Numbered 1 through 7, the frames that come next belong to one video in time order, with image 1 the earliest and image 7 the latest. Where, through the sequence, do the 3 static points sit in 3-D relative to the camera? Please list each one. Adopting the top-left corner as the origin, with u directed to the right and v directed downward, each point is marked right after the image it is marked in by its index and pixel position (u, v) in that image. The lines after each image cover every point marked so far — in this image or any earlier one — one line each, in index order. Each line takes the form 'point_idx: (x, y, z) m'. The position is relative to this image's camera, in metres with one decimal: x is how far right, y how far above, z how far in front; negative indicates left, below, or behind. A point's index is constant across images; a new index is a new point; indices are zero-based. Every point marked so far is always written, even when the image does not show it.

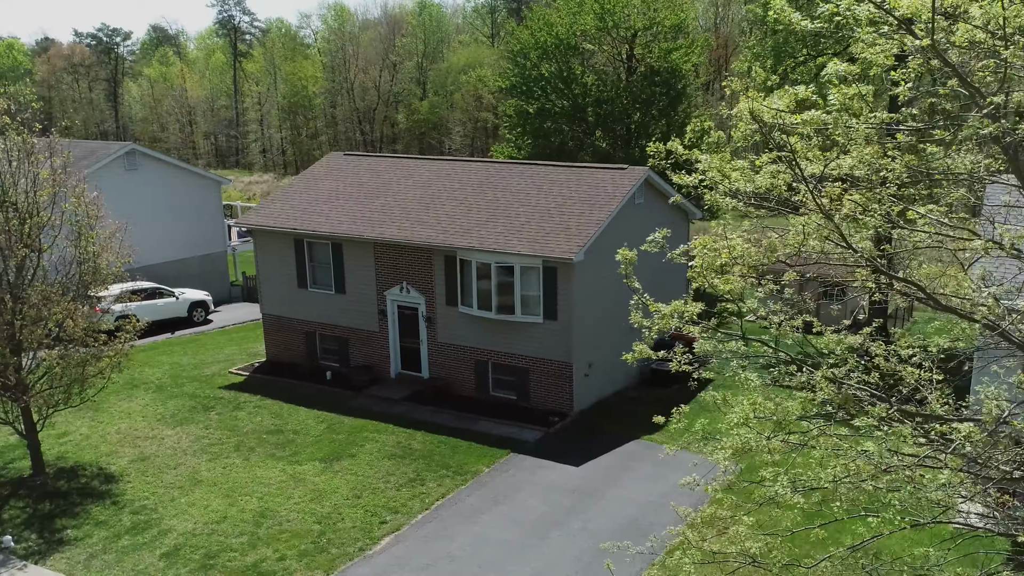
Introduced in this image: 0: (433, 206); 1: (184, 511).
0: (-2.0, +2.1, +19.1) m
1: (-5.6, -3.8, +12.8) m
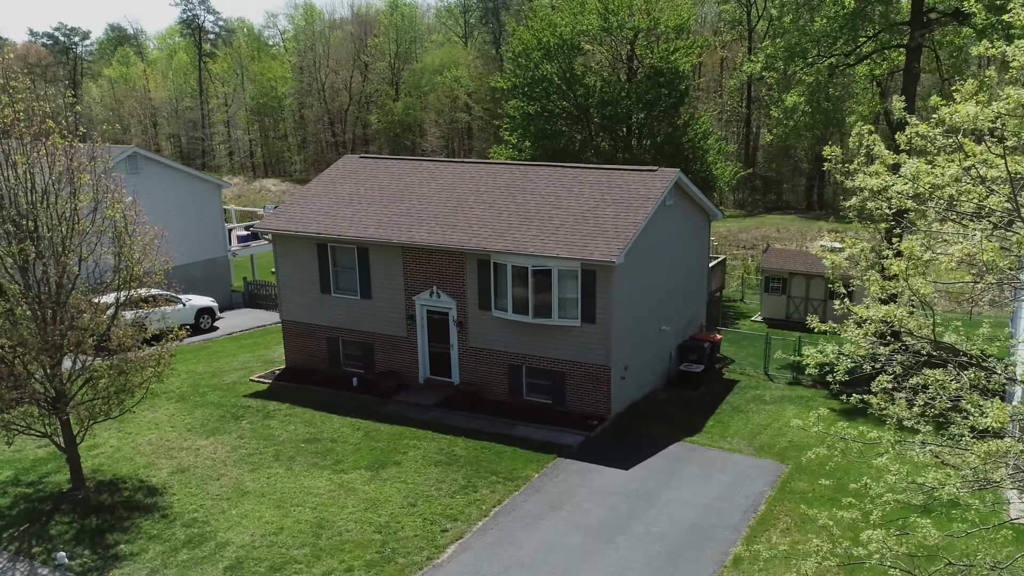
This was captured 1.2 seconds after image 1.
0: (-1.3, +2.0, +19.0) m
1: (-4.6, -4.0, +12.6) m
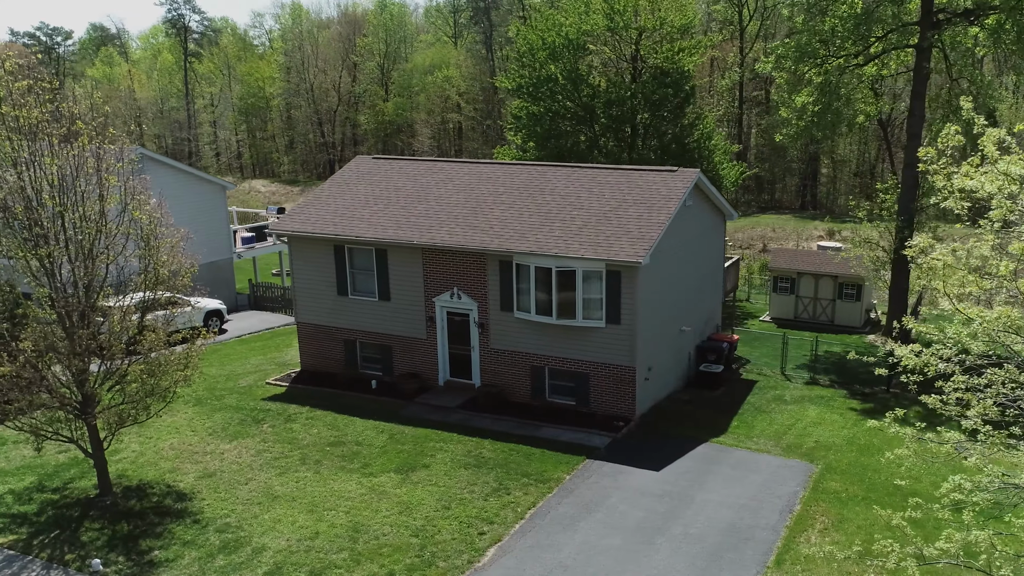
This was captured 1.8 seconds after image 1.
0: (-0.8, +2.0, +19.0) m
1: (-4.0, -4.0, +12.5) m
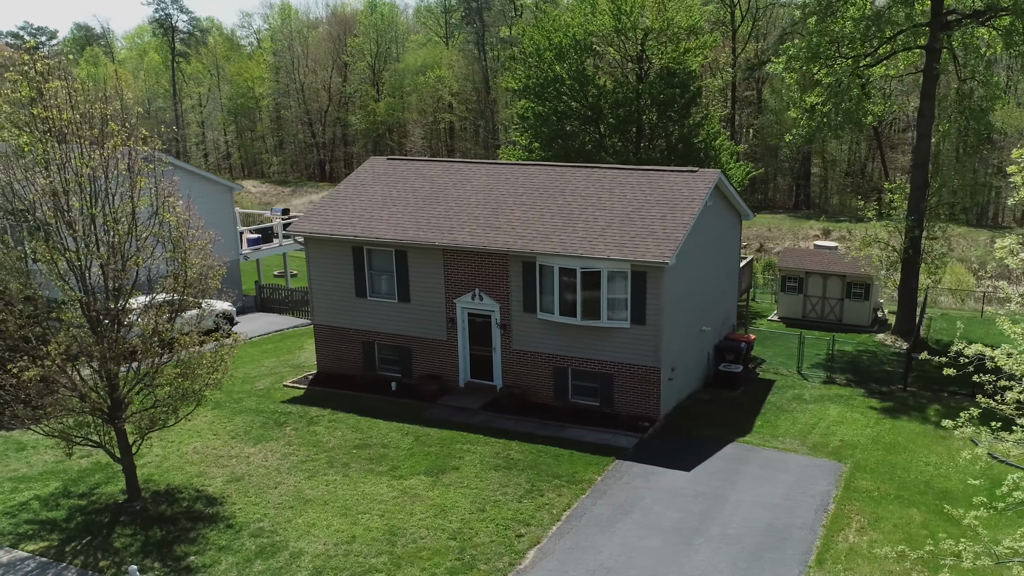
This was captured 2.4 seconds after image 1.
0: (-0.3, +1.9, +18.9) m
1: (-3.4, -4.0, +12.4) m
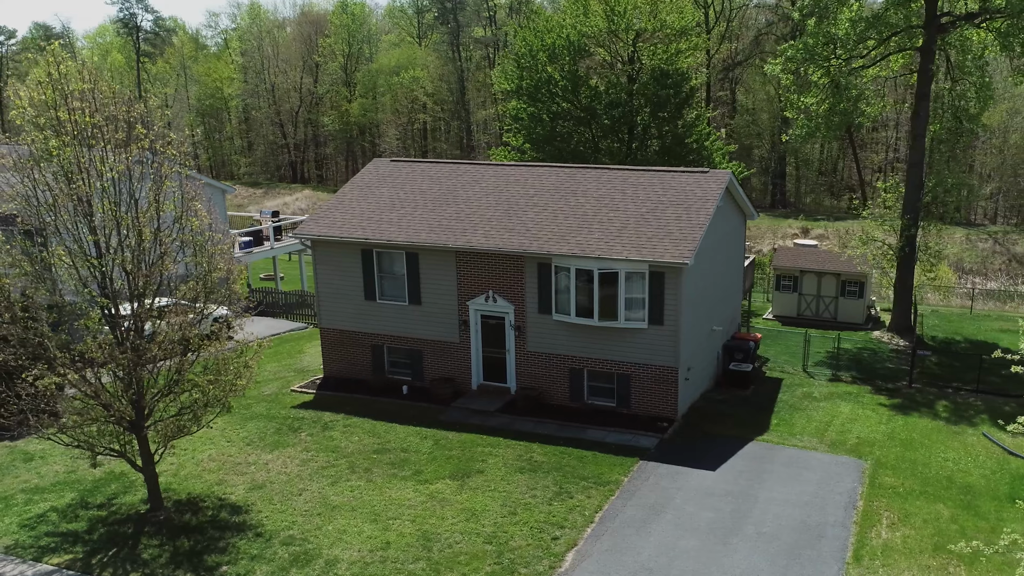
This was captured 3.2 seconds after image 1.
0: (0.0, +1.9, +18.9) m
1: (-2.8, -4.1, +12.3) m
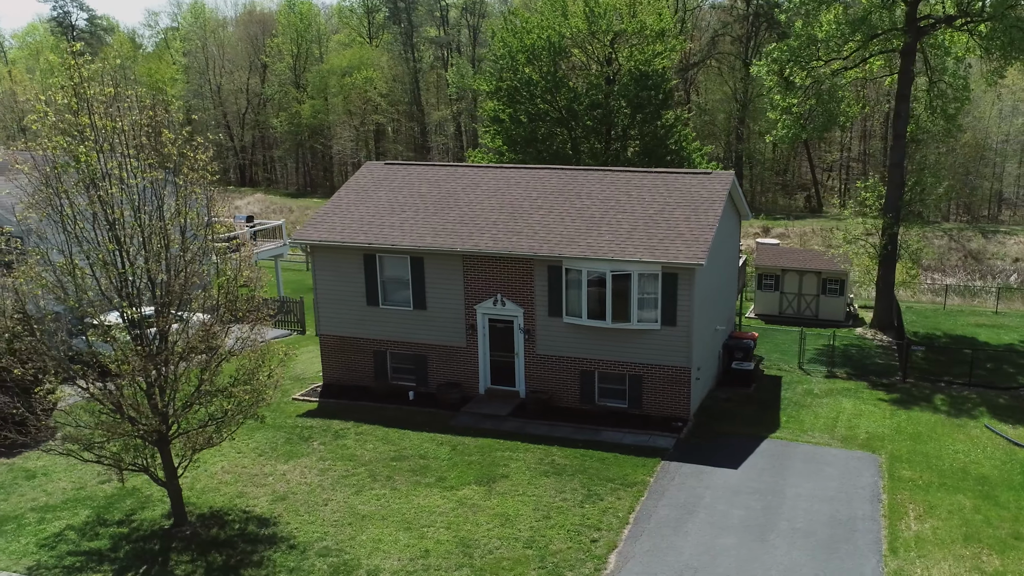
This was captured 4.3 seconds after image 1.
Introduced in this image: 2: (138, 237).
0: (+0.2, +1.8, +18.9) m
1: (-2.2, -4.2, +12.1) m
2: (-6.0, +0.8, +11.9) m
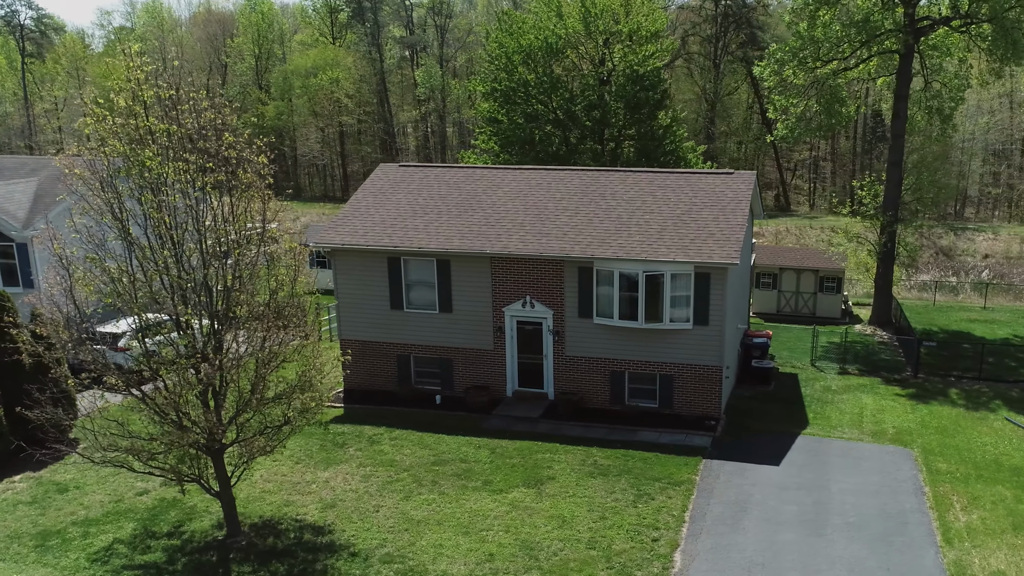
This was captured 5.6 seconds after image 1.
0: (+0.8, +1.8, +19.0) m
1: (-1.2, -4.3, +12.1) m
2: (-5.0, +0.7, +11.7) m
